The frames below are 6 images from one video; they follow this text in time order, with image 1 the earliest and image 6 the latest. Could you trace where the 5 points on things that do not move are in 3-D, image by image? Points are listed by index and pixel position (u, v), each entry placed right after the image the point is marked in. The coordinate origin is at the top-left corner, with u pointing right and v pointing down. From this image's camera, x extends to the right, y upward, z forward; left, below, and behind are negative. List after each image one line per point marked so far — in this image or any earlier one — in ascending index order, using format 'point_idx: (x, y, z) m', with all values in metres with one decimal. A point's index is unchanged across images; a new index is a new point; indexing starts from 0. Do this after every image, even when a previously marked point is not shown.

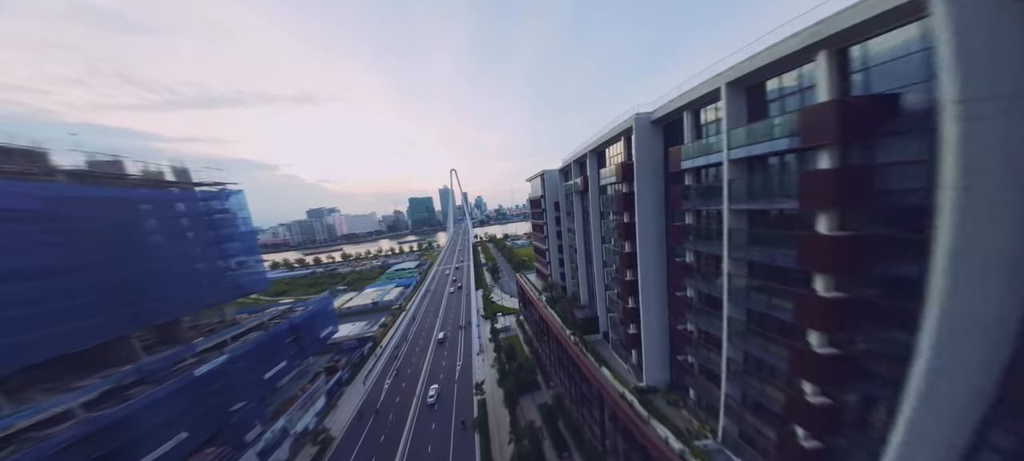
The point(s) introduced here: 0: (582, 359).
0: (+3.9, -7.3, +14.5) m
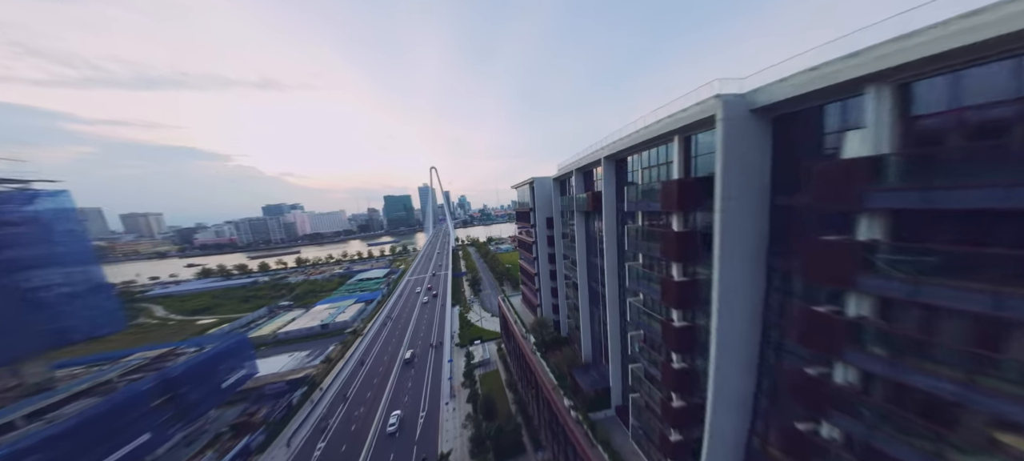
0: (+2.9, -8.8, +10.4) m
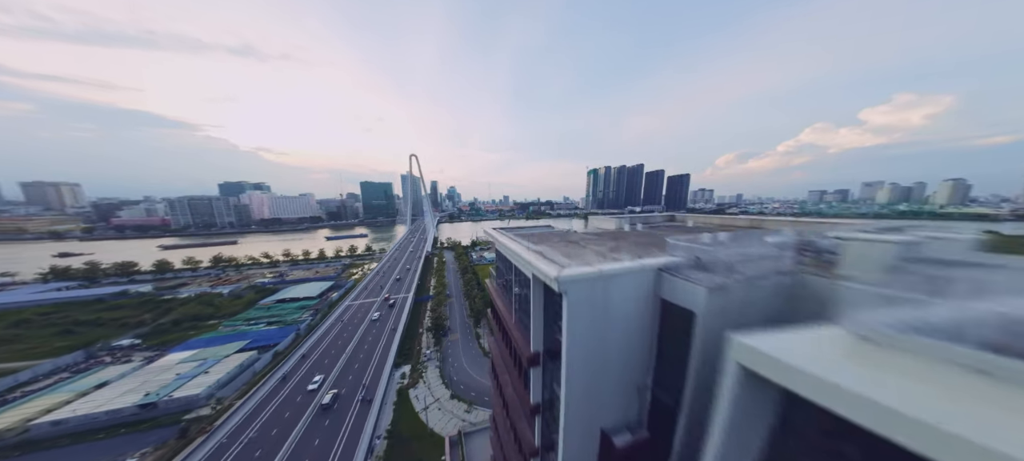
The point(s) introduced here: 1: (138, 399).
0: (+1.4, -12.5, -2.4) m
1: (-31.2, -14.2, +20.1) m
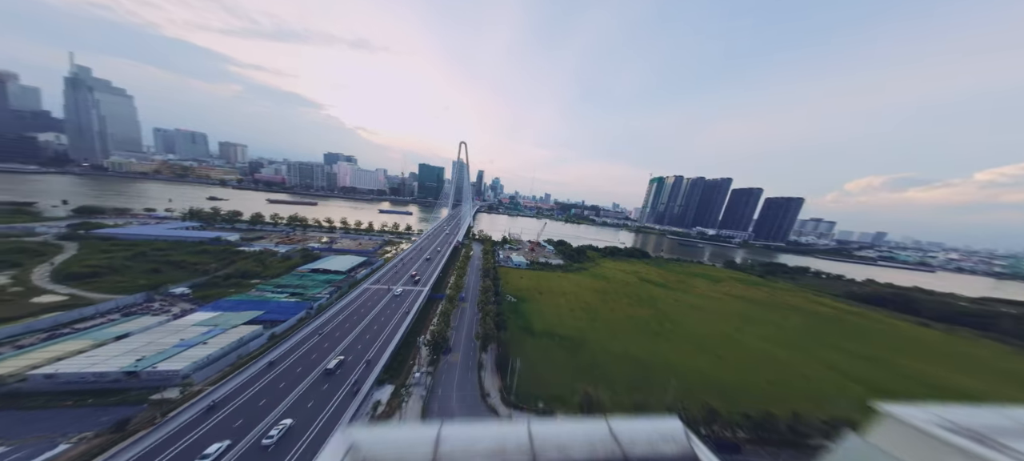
0: (-5.0, -14.8, -7.8) m
1: (-32.5, -11.4, +20.6) m
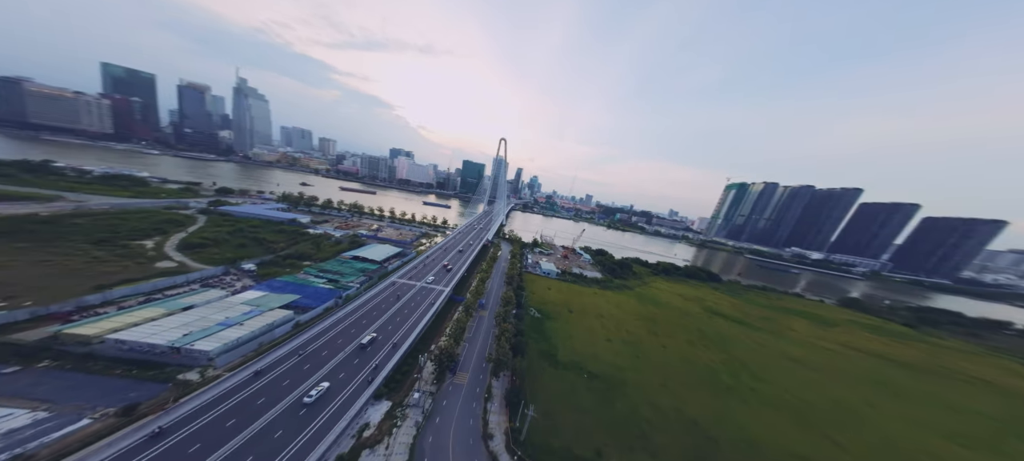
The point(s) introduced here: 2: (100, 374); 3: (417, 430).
0: (-10.8, -15.9, -10.2) m
1: (-31.8, -10.2, +23.0) m
2: (-32.5, -11.8, +21.0) m
3: (-8.2, -15.5, +20.5) m
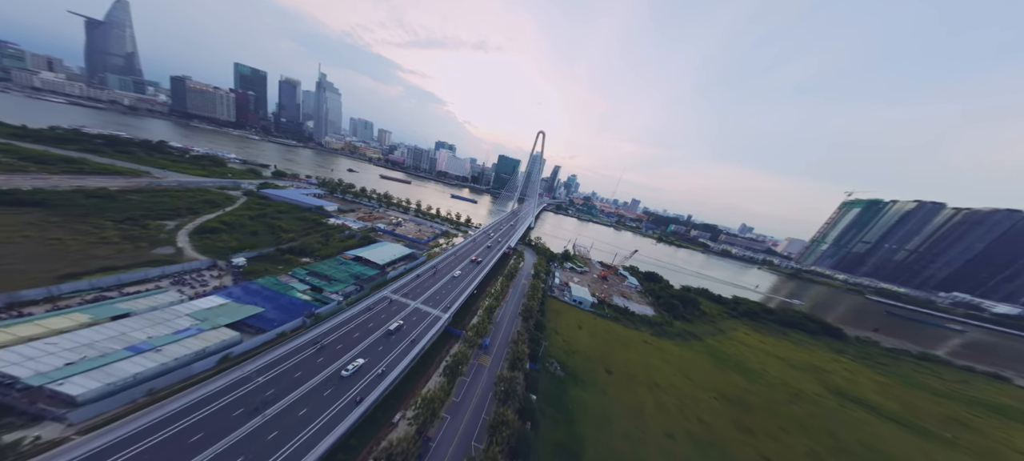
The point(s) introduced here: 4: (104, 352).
0: (-16.1, -17.1, -18.9) m
1: (-32.0, -9.8, +16.8) m
2: (-33.1, -11.3, +14.9) m
3: (-9.4, -16.8, +11.2) m
4: (-31.9, -9.5, +19.7) m
